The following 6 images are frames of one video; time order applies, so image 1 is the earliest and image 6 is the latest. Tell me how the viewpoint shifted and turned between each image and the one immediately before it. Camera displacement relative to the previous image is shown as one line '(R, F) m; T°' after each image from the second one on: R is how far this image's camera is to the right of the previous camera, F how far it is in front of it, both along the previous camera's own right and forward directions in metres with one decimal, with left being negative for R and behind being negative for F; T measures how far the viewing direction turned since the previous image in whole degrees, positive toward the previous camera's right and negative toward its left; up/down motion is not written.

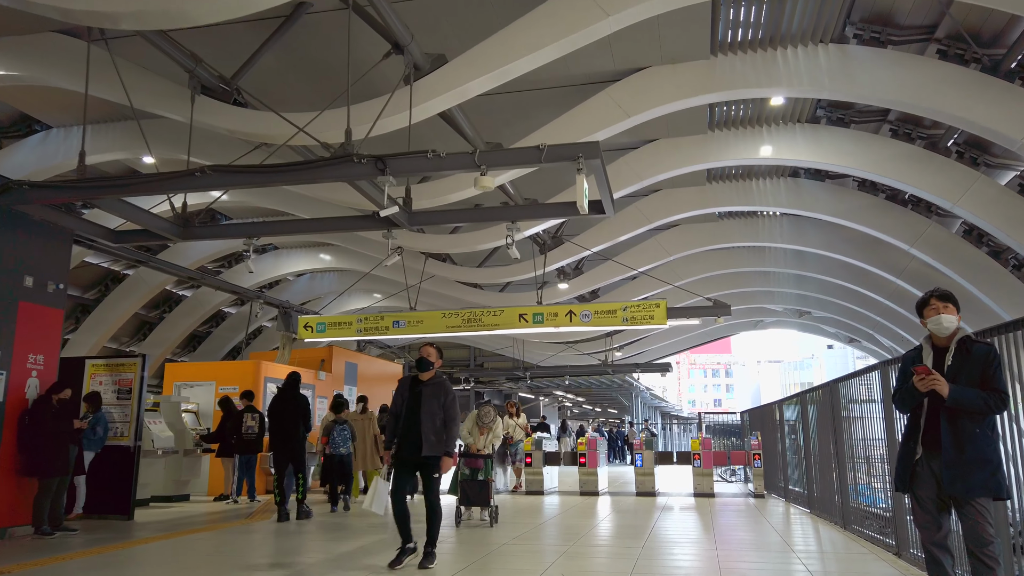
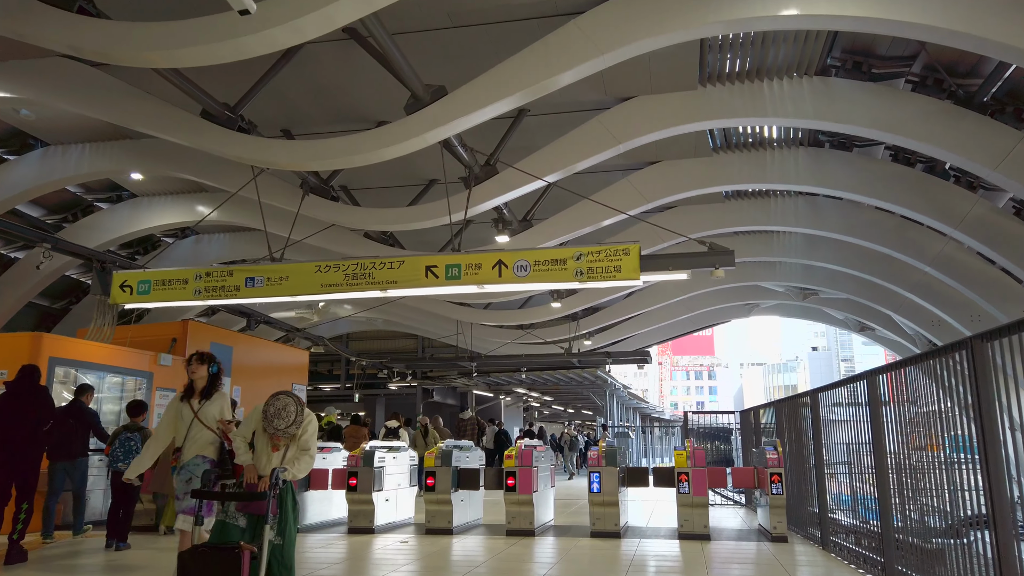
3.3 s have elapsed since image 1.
(+1.0, +4.2) m; +1°
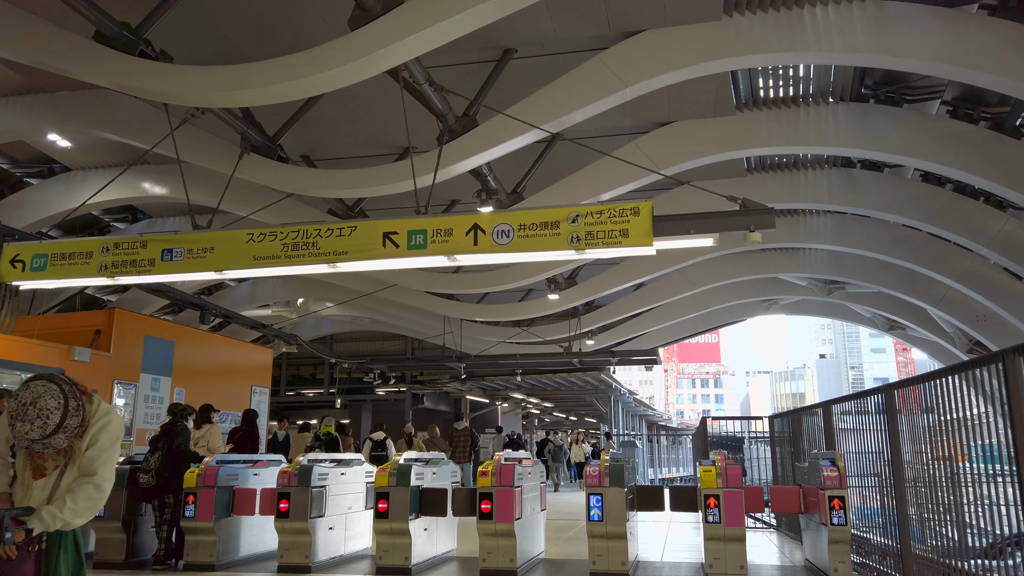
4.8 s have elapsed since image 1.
(+0.2, +1.9) m; 0°
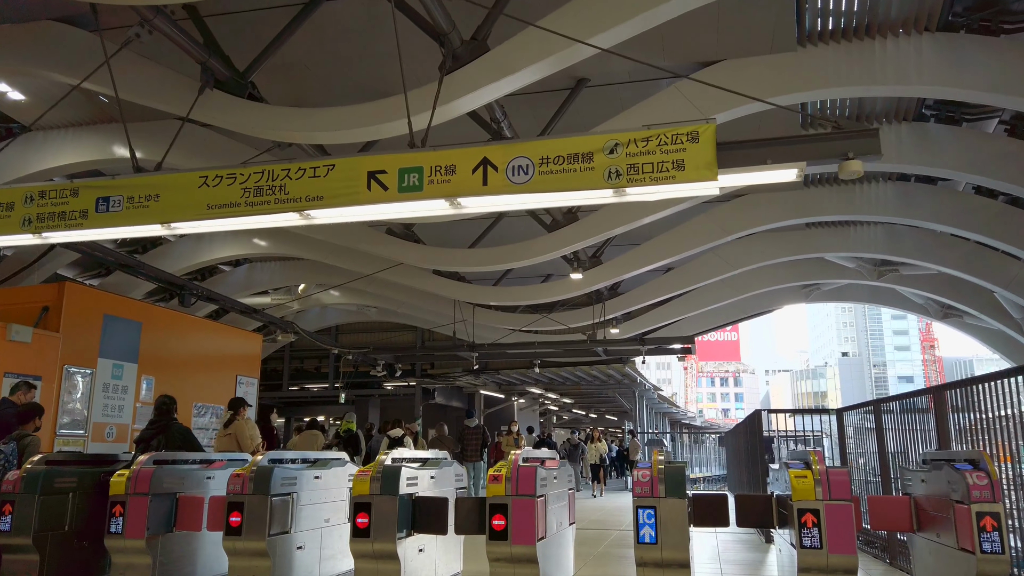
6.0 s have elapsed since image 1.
(0.0, +1.6) m; -1°
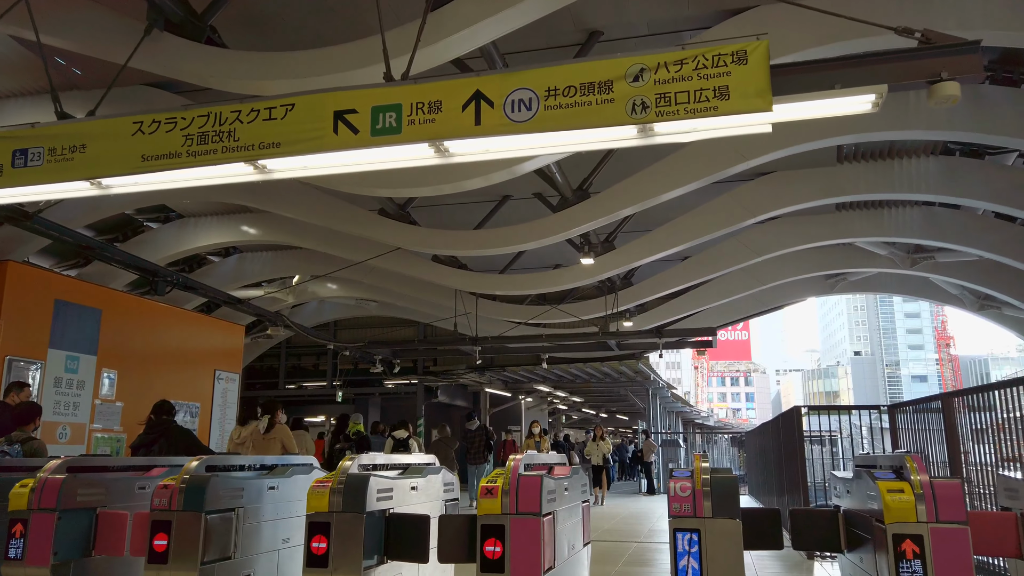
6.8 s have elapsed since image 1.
(+0.1, +1.1) m; -1°
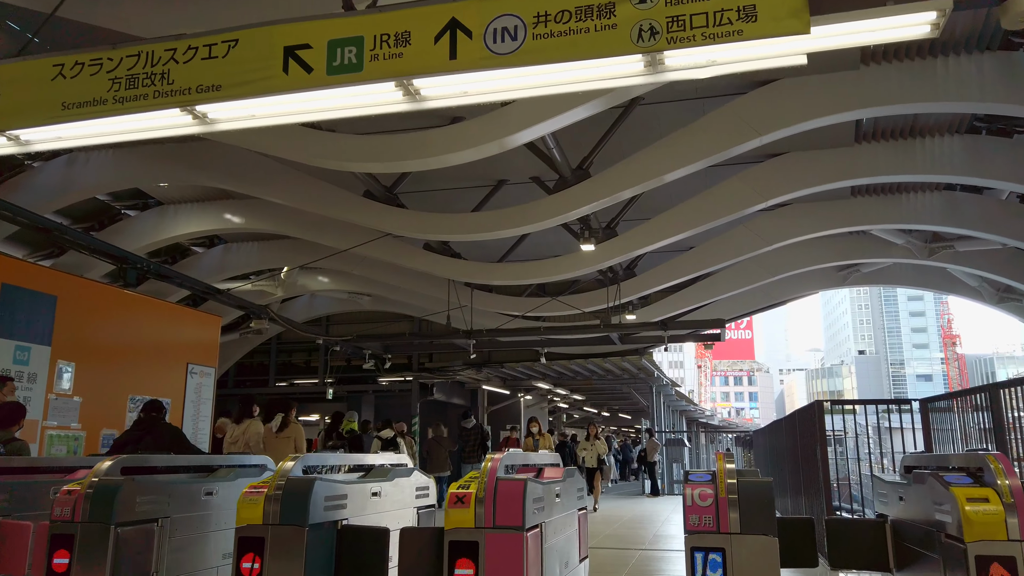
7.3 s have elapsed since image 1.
(+0.1, +0.7) m; 0°
